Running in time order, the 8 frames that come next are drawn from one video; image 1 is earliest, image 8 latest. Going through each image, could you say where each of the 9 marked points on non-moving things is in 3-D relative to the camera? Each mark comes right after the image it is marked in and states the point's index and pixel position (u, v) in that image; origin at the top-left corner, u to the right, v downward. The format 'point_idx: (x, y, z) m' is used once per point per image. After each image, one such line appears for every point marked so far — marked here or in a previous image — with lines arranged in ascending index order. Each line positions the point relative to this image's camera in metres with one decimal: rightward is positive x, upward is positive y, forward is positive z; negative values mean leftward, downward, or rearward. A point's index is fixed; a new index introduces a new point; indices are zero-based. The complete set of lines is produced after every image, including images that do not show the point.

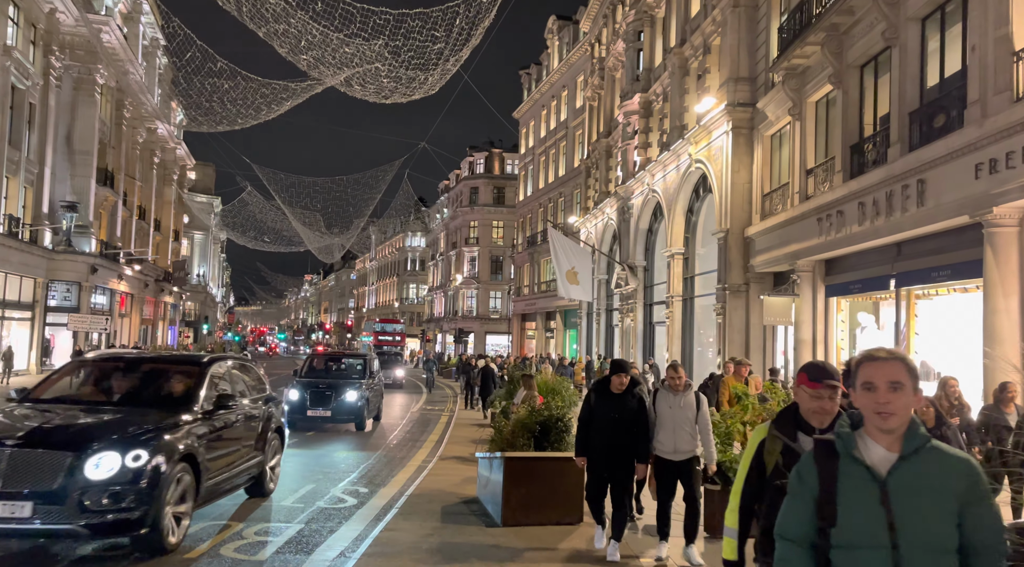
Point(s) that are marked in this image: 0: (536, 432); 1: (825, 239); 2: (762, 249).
0: (+0.3, -1.7, +8.8) m
1: (+6.3, +0.9, +15.9) m
2: (+6.4, +0.9, +19.9) m
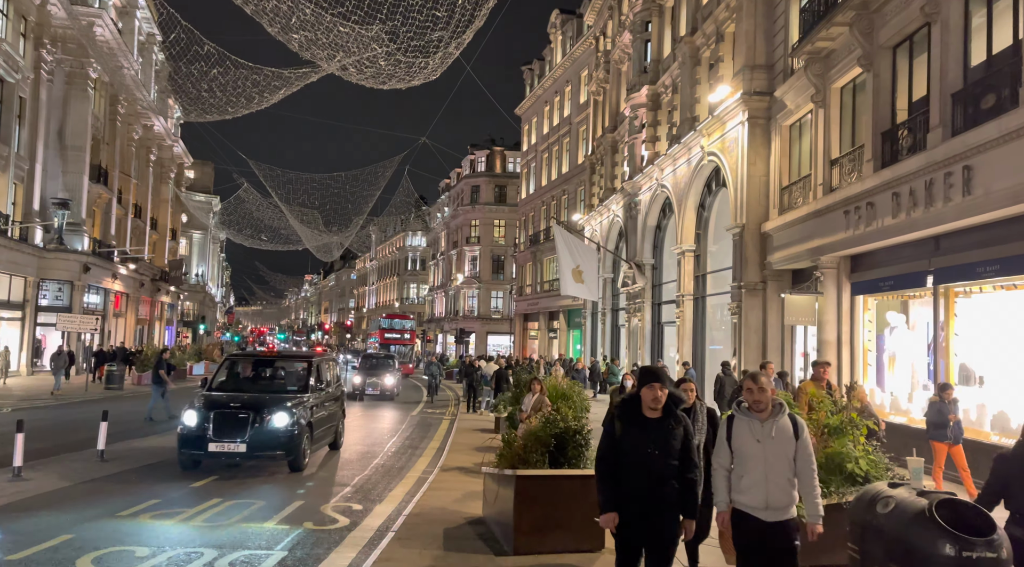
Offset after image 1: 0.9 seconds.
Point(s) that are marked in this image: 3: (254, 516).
0: (+0.4, -1.6, +7.8) m
1: (+6.5, +1.0, +14.9) m
2: (+6.5, +0.9, +18.9) m
3: (-3.0, -2.7, +9.0) m
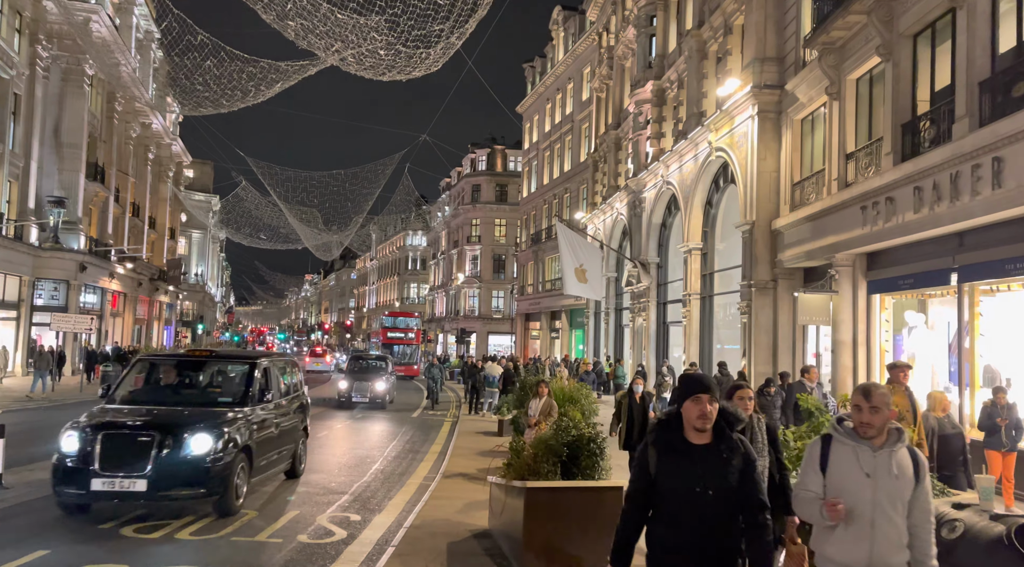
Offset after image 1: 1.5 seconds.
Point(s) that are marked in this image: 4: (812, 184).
0: (+0.5, -1.6, +7.3) m
1: (+6.5, +1.0, +14.3) m
2: (+6.6, +1.0, +18.3) m
3: (-2.9, -2.7, +8.5) m
4: (+6.8, +2.2, +17.7) m
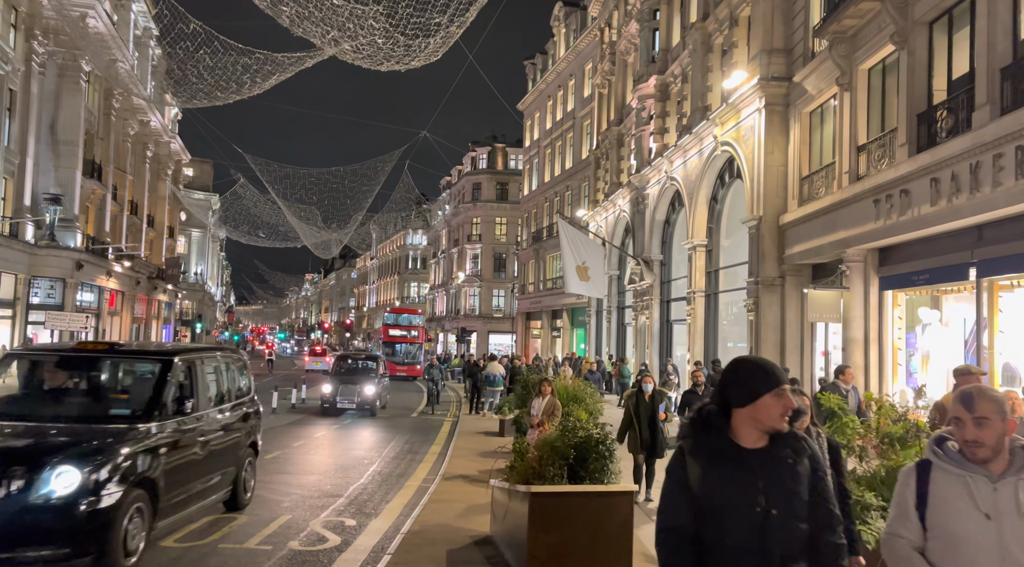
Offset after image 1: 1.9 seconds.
0: (+0.5, -1.5, +6.8) m
1: (+6.6, +1.1, +13.9) m
2: (+6.6, +1.0, +17.9) m
3: (-2.9, -2.6, +8.0) m
4: (+6.8, +2.3, +17.3) m
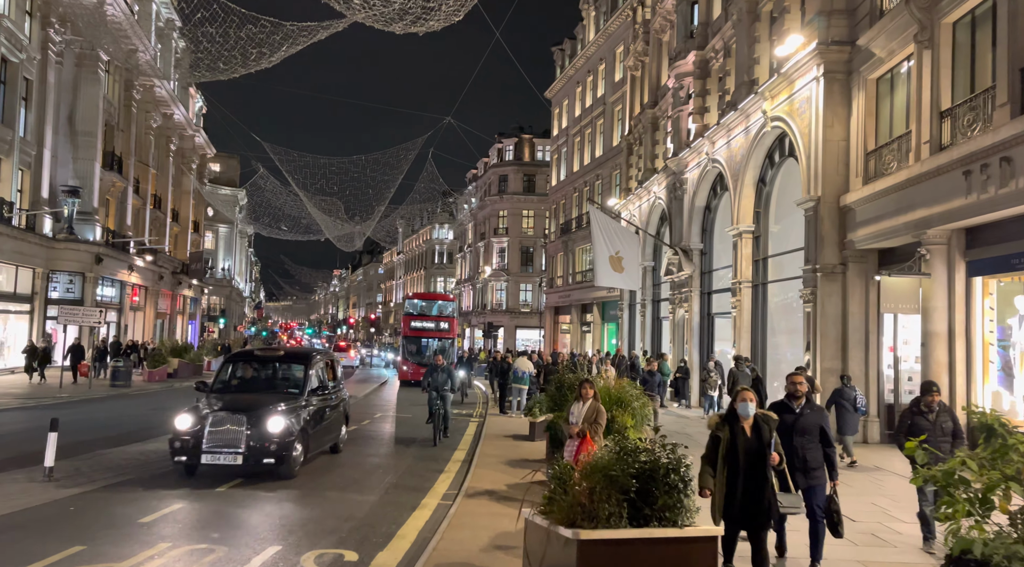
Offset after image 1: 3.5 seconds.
0: (+0.8, -1.3, +5.1) m
1: (+7.1, +1.3, +12.0) m
2: (+7.2, +1.3, +16.0) m
3: (-2.5, -2.4, +6.5) m
4: (+7.4, +2.6, +15.3) m
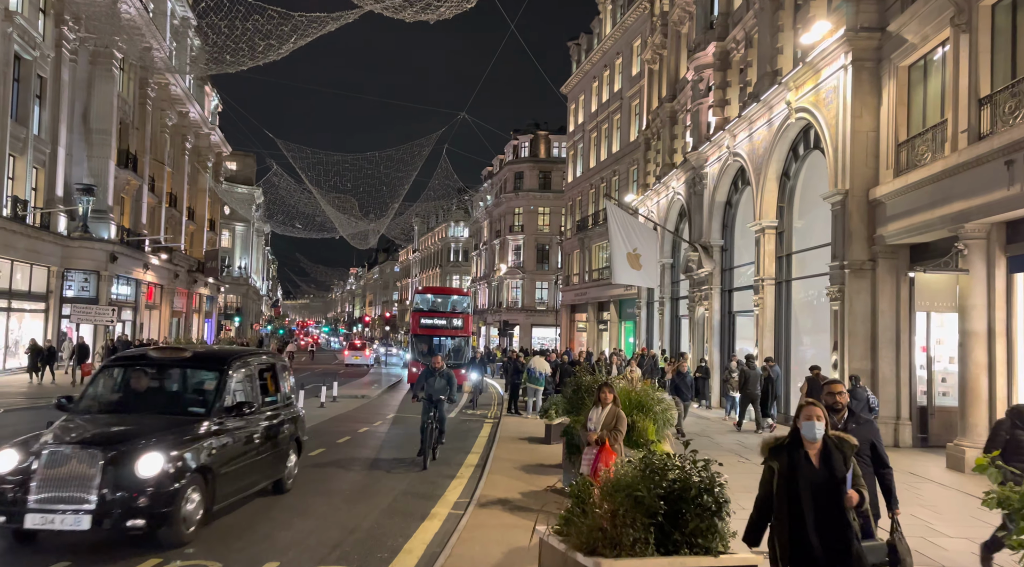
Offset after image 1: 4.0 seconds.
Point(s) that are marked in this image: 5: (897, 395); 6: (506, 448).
0: (+0.8, -1.3, +4.6) m
1: (+7.3, +1.4, +11.3) m
2: (+7.5, +1.4, +15.3) m
3: (-2.4, -2.4, +6.0) m
4: (+7.7, +2.6, +14.6) m
5: (+7.7, -2.2, +15.8) m
6: (-0.1, -3.0, +14.5) m
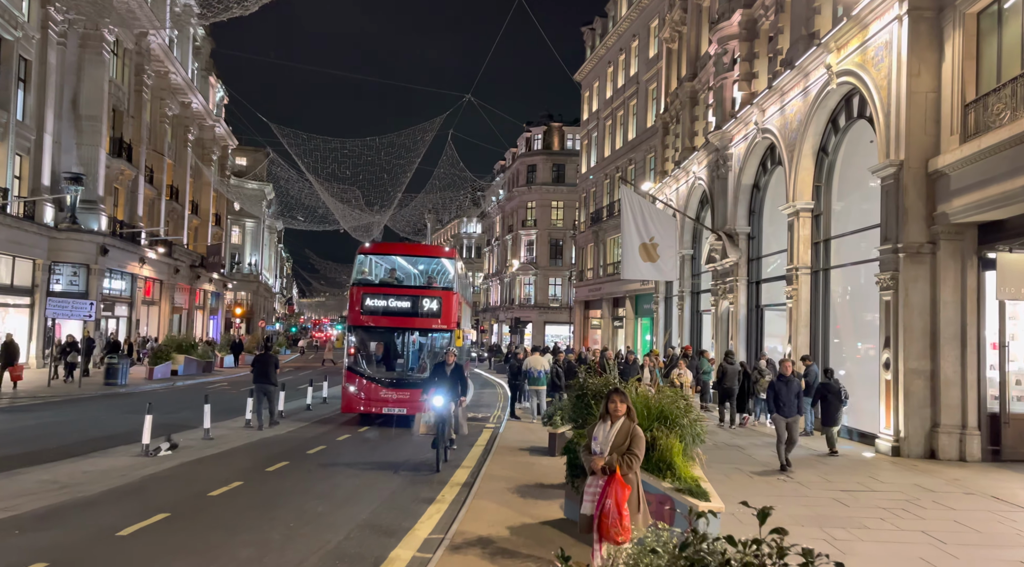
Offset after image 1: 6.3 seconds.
0: (+0.6, -1.1, +2.3) m
1: (+7.2, +1.6, +8.9) m
2: (+7.5, +1.6, +12.9) m
3: (-2.7, -2.2, +3.8) m
4: (+7.6, +2.9, +12.3) m
5: (+7.7, -2.0, +13.4) m
6: (-0.1, -2.8, +12.3) m
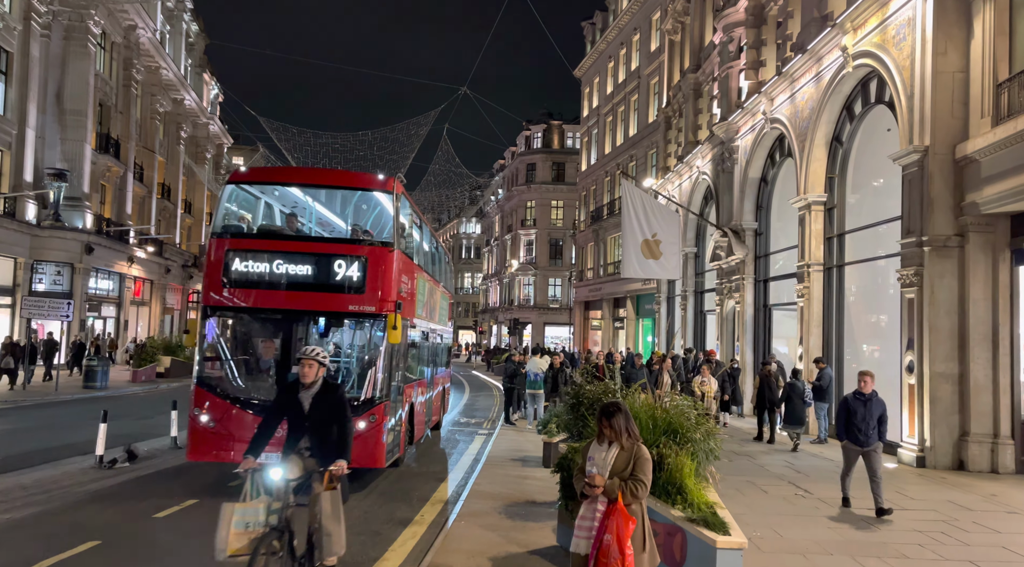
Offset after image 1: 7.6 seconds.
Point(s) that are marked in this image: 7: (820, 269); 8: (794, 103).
0: (+0.4, -1.0, +1.2) m
1: (+7.0, +1.7, +7.8) m
2: (+7.4, +1.7, +11.7) m
3: (-2.8, -2.1, +2.7) m
4: (+7.5, +2.9, +11.1) m
5: (+7.6, -1.9, +12.2) m
6: (-0.3, -2.7, +11.2) m
7: (+7.1, +0.3, +18.1) m
8: (+6.9, +4.4, +19.2) m
